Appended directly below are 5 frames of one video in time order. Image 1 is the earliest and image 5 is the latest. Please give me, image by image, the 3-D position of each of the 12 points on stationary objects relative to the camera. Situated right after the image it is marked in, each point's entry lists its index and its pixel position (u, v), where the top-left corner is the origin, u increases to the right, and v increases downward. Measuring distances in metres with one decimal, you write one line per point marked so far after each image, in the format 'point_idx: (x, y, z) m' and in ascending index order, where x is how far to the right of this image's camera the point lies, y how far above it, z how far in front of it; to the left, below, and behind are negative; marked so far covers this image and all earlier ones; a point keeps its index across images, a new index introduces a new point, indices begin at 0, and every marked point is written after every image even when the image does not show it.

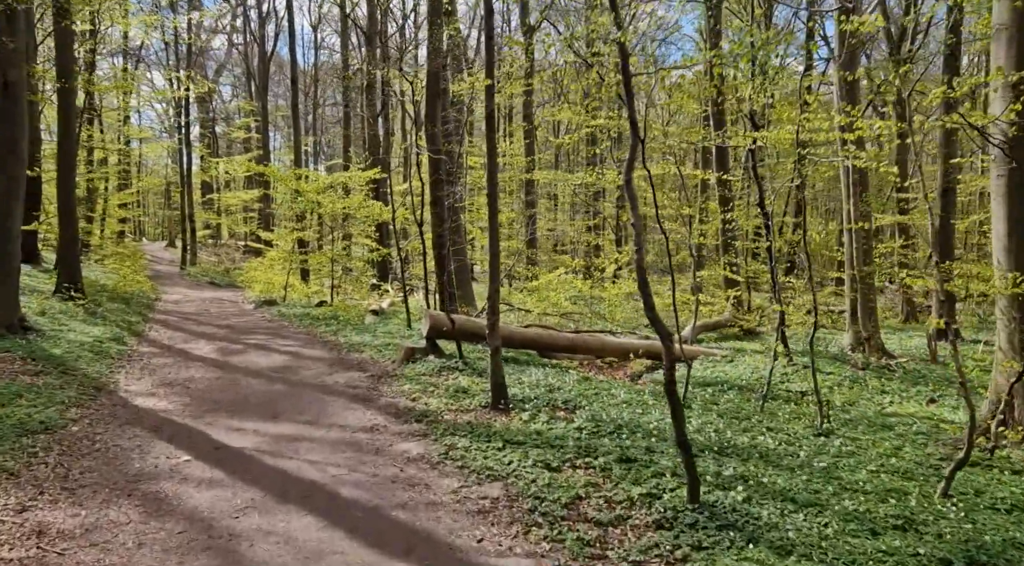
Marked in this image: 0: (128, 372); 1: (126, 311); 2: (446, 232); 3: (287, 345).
0: (-5.0, -1.2, +9.5) m
1: (-8.4, -0.6, +16.0) m
2: (-1.2, +0.9, +13.4) m
3: (-3.8, -1.1, +12.5) m
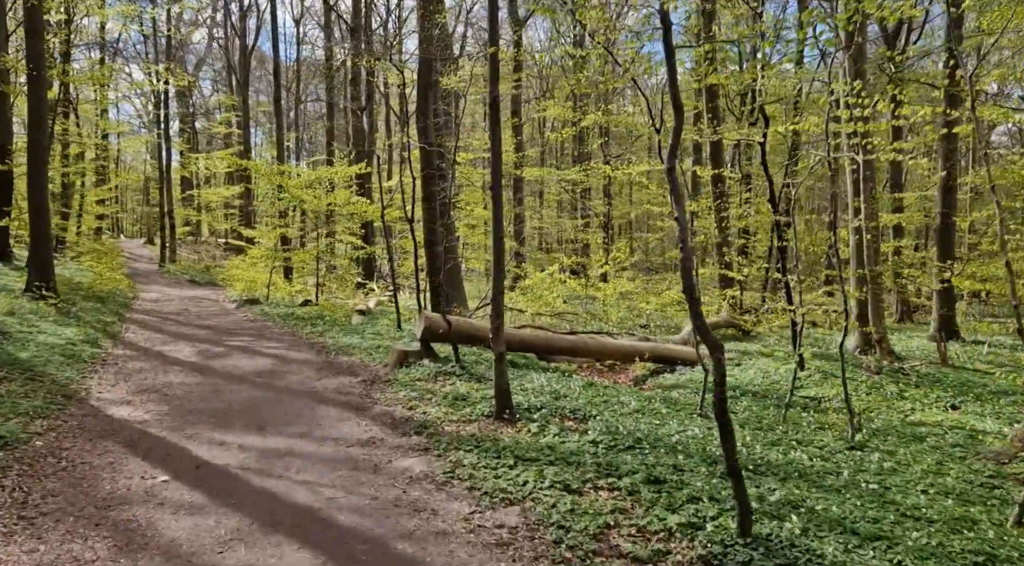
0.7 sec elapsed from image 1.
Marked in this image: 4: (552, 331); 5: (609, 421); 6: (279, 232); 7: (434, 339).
0: (-5.0, -1.2, +8.9) m
1: (-8.5, -0.6, +15.3) m
2: (-1.3, +0.9, +12.9) m
3: (-3.9, -1.0, +11.9) m
4: (+0.6, -0.7, +10.4) m
5: (+0.9, -1.2, +6.5) m
6: (-5.5, +1.2, +17.4) m
7: (-1.0, -0.7, +9.7) m
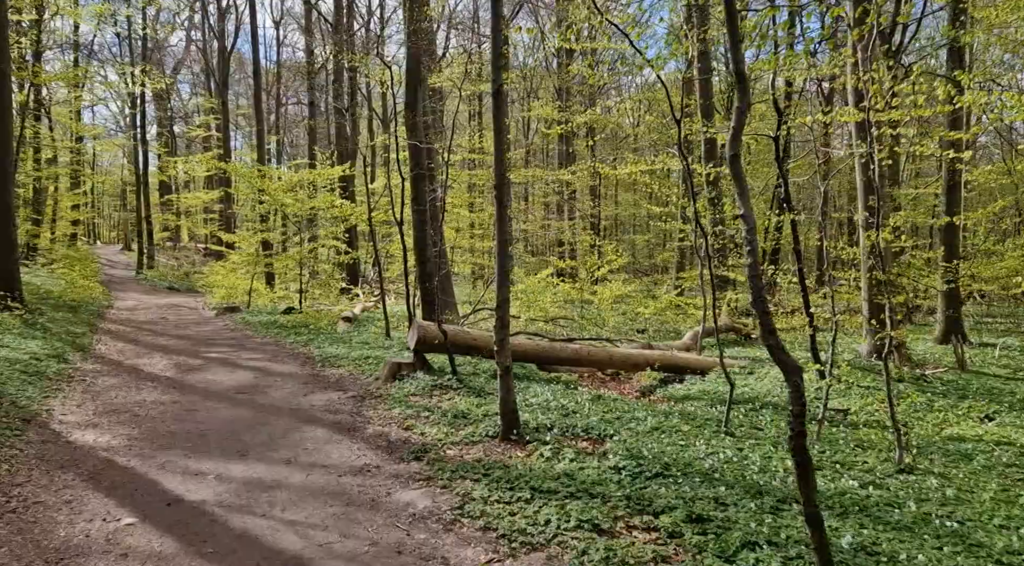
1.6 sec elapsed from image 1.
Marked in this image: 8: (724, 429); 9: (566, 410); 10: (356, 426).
0: (-4.9, -1.3, +8.1) m
1: (-8.7, -0.7, +14.5) m
2: (-1.4, +0.8, +12.2) m
3: (-3.9, -1.2, +11.2) m
4: (+0.6, -0.8, +9.8) m
5: (+1.0, -1.3, +5.9) m
6: (-5.7, +1.0, +16.7) m
7: (-1.0, -0.8, +9.0) m
8: (+1.9, -1.3, +6.5) m
9: (+0.5, -1.3, +7.2) m
10: (-1.5, -1.4, +6.9) m
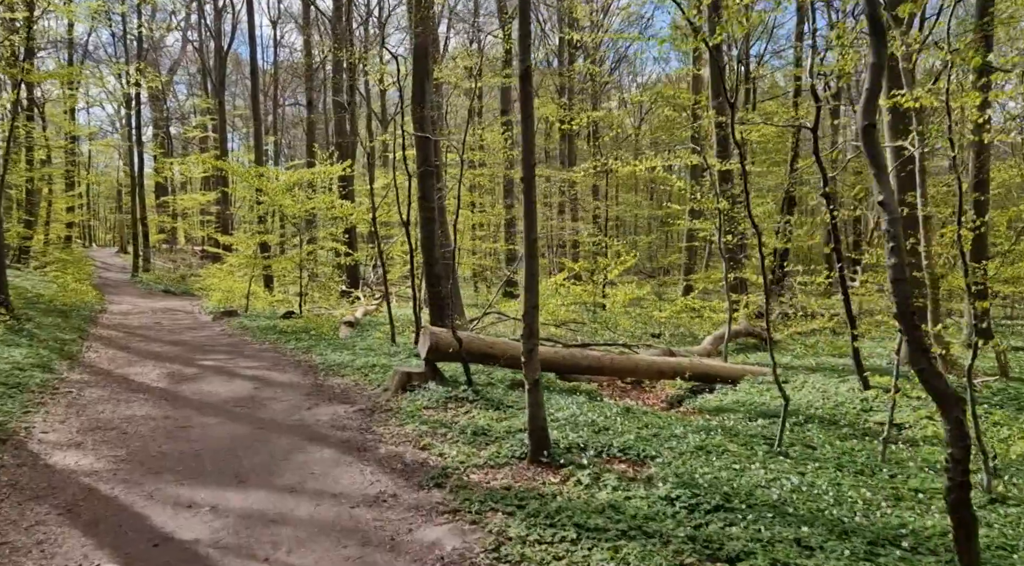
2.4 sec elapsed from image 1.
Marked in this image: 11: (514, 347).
0: (-4.7, -1.3, +7.5) m
1: (-8.5, -0.8, +13.8) m
2: (-1.2, +0.8, +11.6) m
3: (-3.7, -1.2, +10.5) m
4: (+0.8, -0.8, +9.2) m
5: (+1.2, -1.3, +5.3) m
6: (-5.5, +1.0, +16.0) m
7: (-0.8, -0.9, +8.4) m
8: (+2.1, -1.3, +5.8) m
9: (+0.8, -1.3, +6.6) m
10: (-1.2, -1.4, +6.3) m
11: (0.0, -0.8, +8.8) m
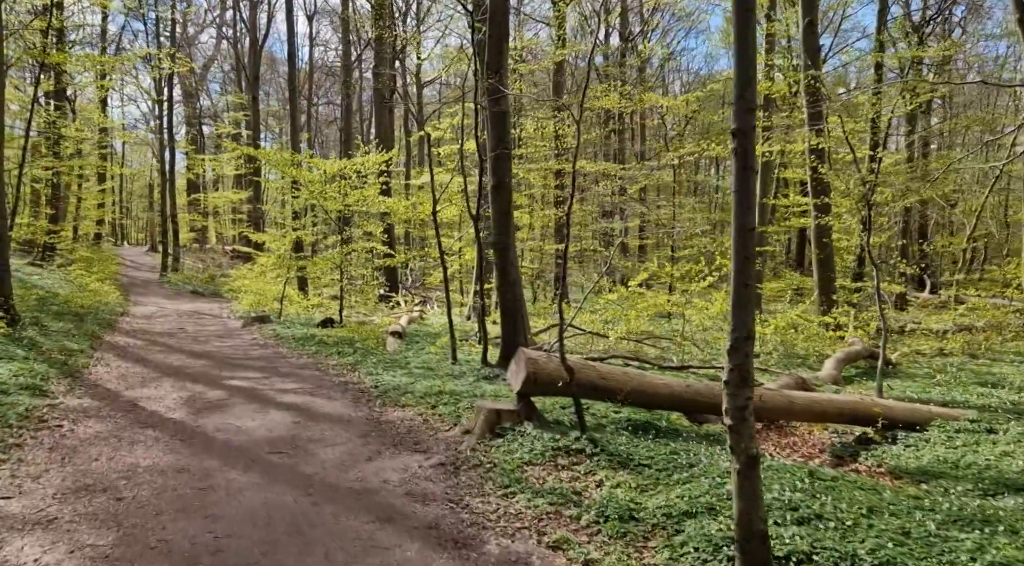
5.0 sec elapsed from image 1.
0: (-3.7, -1.3, +5.5) m
1: (-7.2, -0.8, +12.0) m
2: (0.0, +0.7, +9.5) m
3: (-2.6, -1.3, +8.5) m
4: (+1.9, -0.9, +7.1) m
5: (+2.1, -1.4, +3.2) m
6: (-4.2, +0.9, +14.2) m
7: (+0.3, -0.9, +6.3) m
8: (+3.1, -1.4, +3.7) m
9: (+1.7, -1.4, +4.5) m
10: (-0.3, -1.5, +4.2) m
11: (+1.1, -0.9, +6.7) m
